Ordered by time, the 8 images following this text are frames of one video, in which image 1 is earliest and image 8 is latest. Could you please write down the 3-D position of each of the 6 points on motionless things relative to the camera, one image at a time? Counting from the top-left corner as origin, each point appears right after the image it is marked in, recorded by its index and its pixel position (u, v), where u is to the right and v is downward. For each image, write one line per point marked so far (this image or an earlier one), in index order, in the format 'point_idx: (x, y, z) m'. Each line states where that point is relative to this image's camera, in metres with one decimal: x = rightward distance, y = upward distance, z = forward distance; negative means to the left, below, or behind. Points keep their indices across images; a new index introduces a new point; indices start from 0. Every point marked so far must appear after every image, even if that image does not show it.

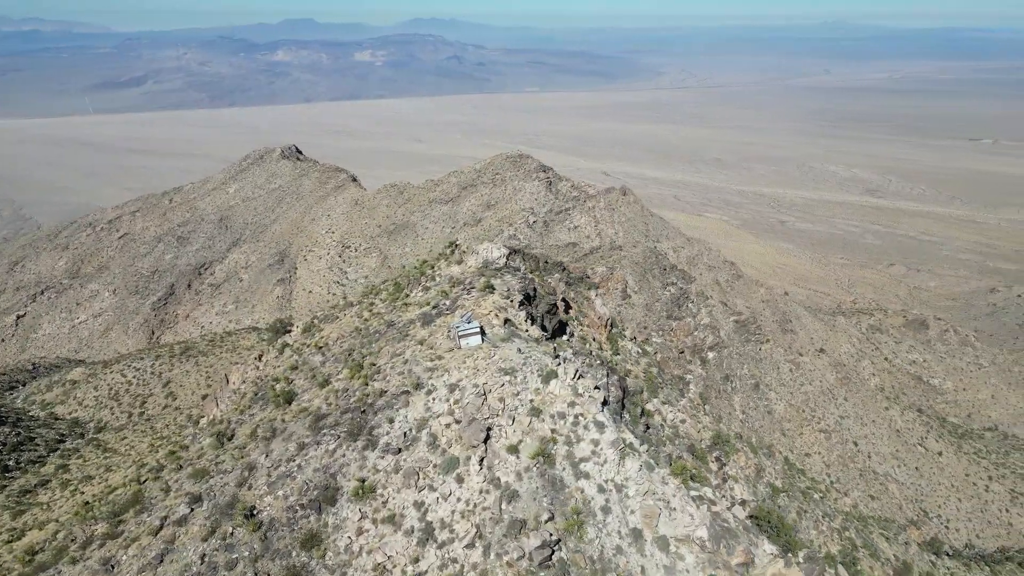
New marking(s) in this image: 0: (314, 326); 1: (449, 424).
0: (-5.2, -0.9, +18.8) m
1: (-0.7, -1.8, +9.4) m
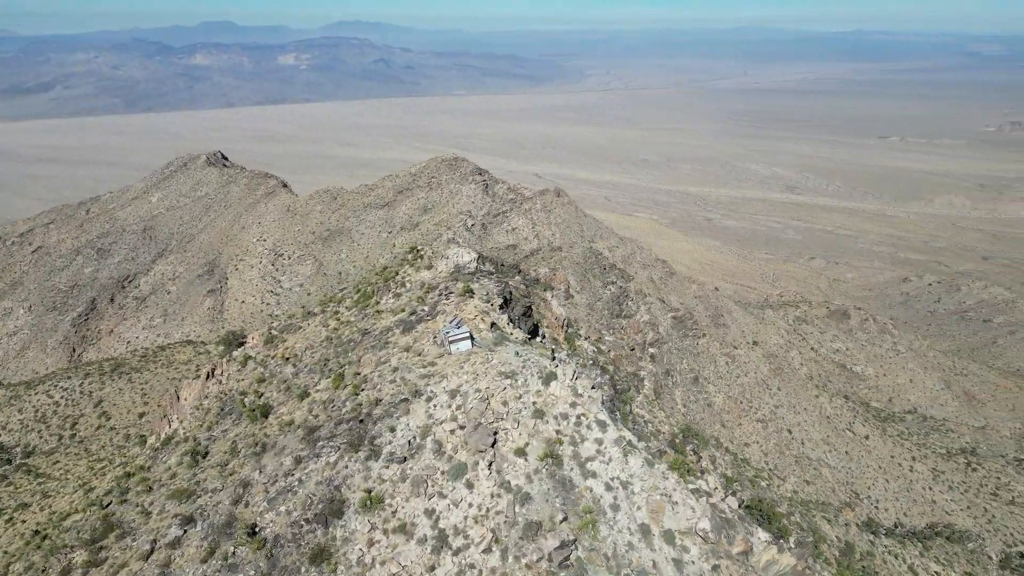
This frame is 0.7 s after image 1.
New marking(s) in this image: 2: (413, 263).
0: (-6.0, -1.2, +18.3) m
1: (-0.7, -1.8, +9.3) m
2: (-2.5, +0.7, +18.6) m
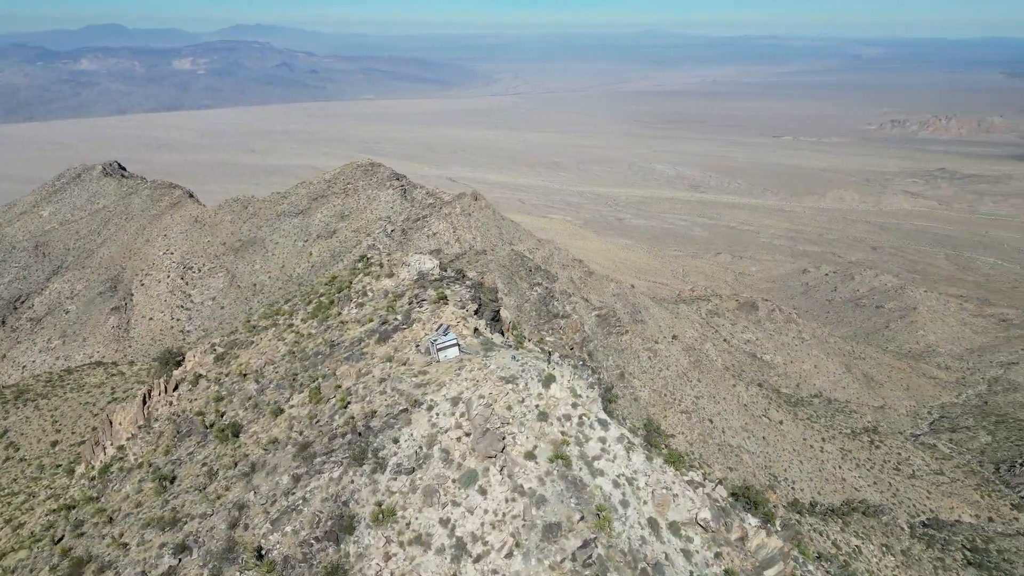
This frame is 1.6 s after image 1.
0: (-7.0, -1.5, +17.7) m
1: (-0.7, -1.9, +9.3) m
2: (-3.6, +0.5, +18.3) m
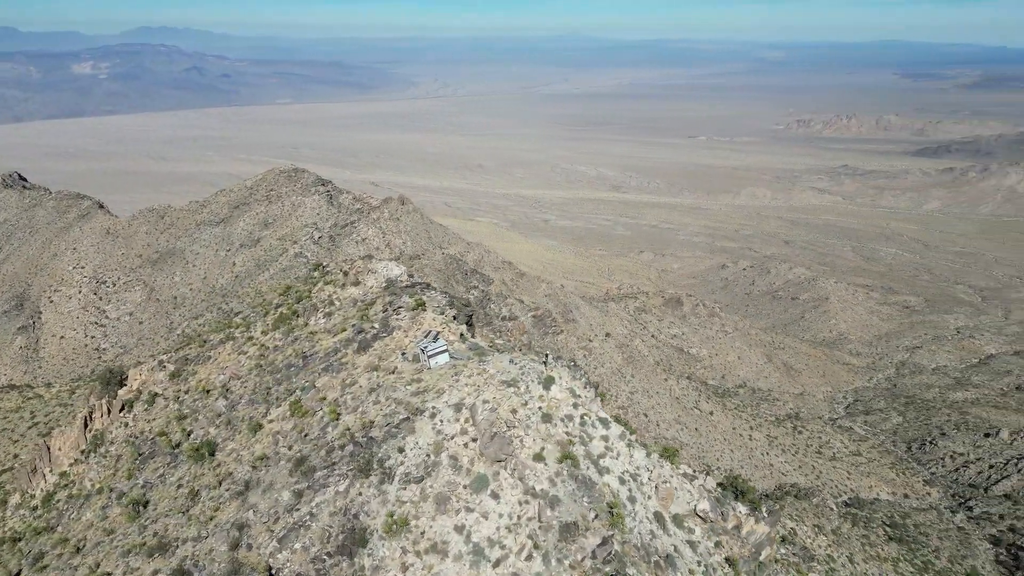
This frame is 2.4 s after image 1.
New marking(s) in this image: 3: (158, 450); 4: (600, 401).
0: (-7.7, -1.9, +17.0) m
1: (-0.7, -2.0, +9.3) m
2: (-4.5, +0.3, +18.0) m
3: (-6.8, -3.1, +13.9) m
4: (+1.2, -1.7, +10.2) m
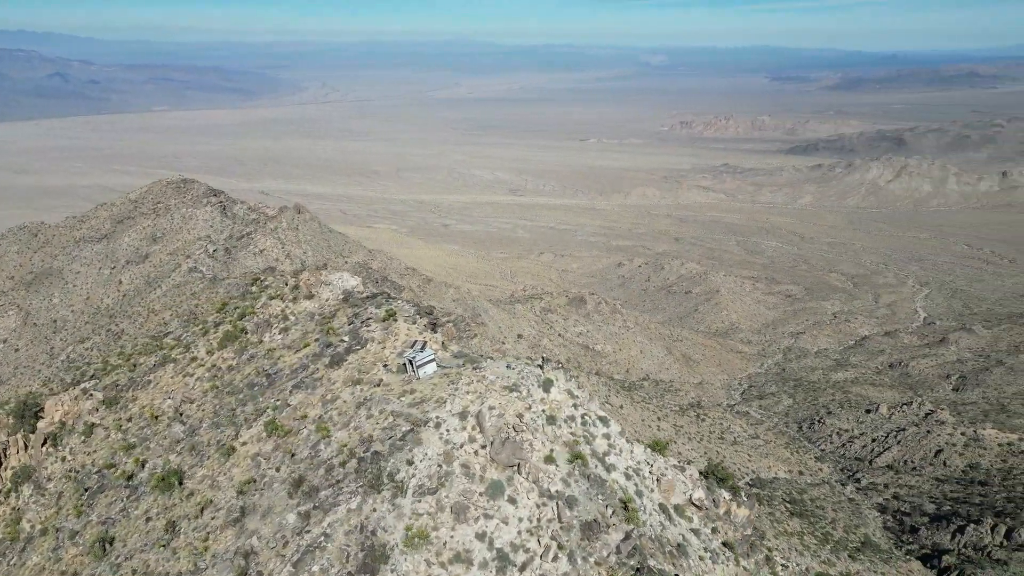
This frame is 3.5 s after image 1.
0: (-8.6, -2.3, +16.0) m
1: (-0.6, -2.1, +9.3) m
2: (-5.7, -0.1, +17.4) m
3: (-7.2, -3.5, +13.1) m
4: (+1.1, -1.7, +10.5) m
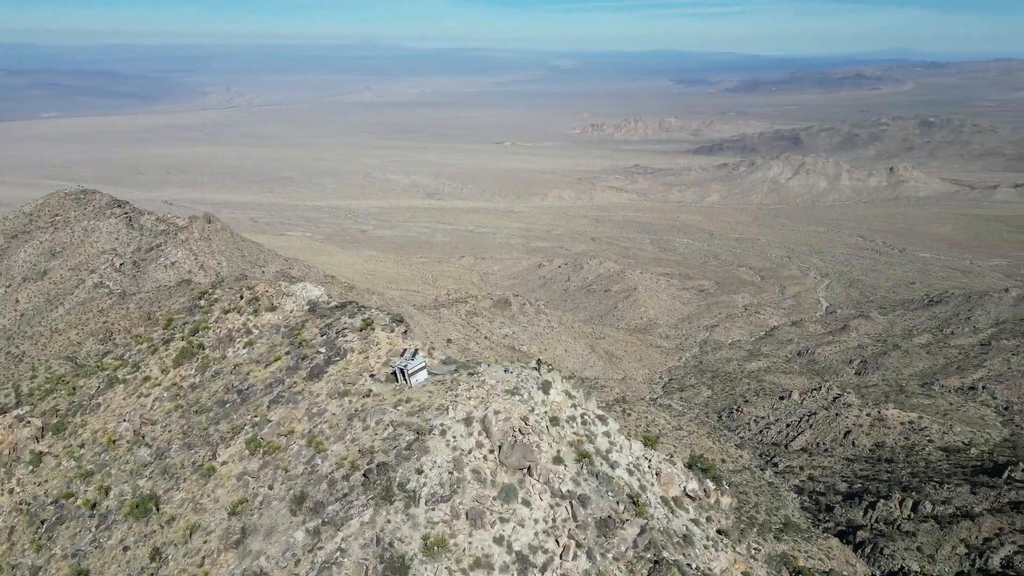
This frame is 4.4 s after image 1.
0: (-9.2, -2.7, +15.1) m
1: (-0.6, -2.2, +9.3) m
2: (-6.5, -0.4, +16.8) m
3: (-7.5, -3.8, +12.3) m
4: (+1.0, -1.7, +10.6) m
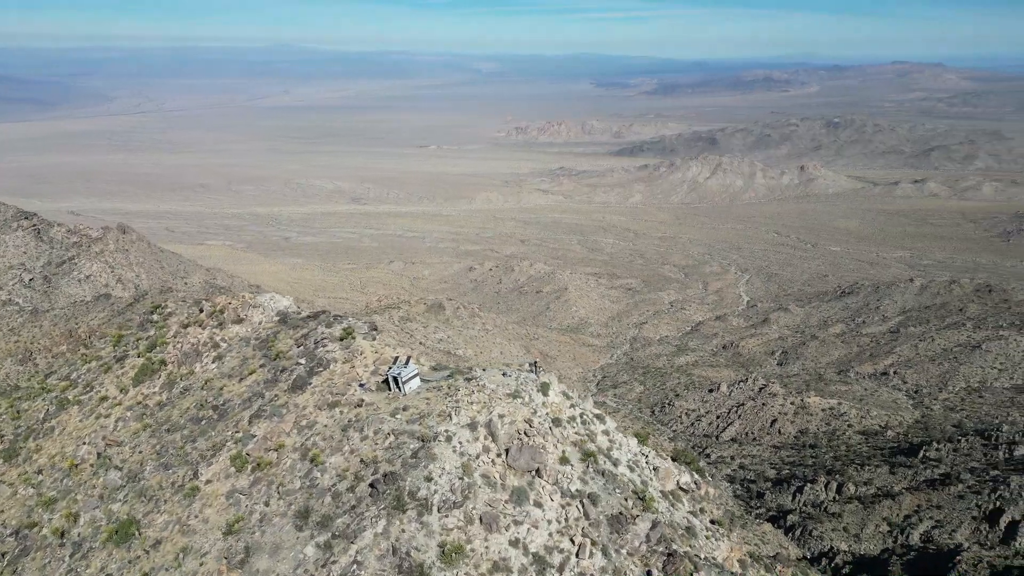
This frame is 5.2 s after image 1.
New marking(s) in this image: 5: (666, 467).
0: (-9.7, -3.1, +14.3) m
1: (-0.5, -2.2, +9.3) m
2: (-7.2, -0.7, +16.2) m
3: (-7.7, -4.1, +11.7) m
4: (+0.9, -1.7, +10.8) m
5: (+2.2, -2.7, +10.8) m
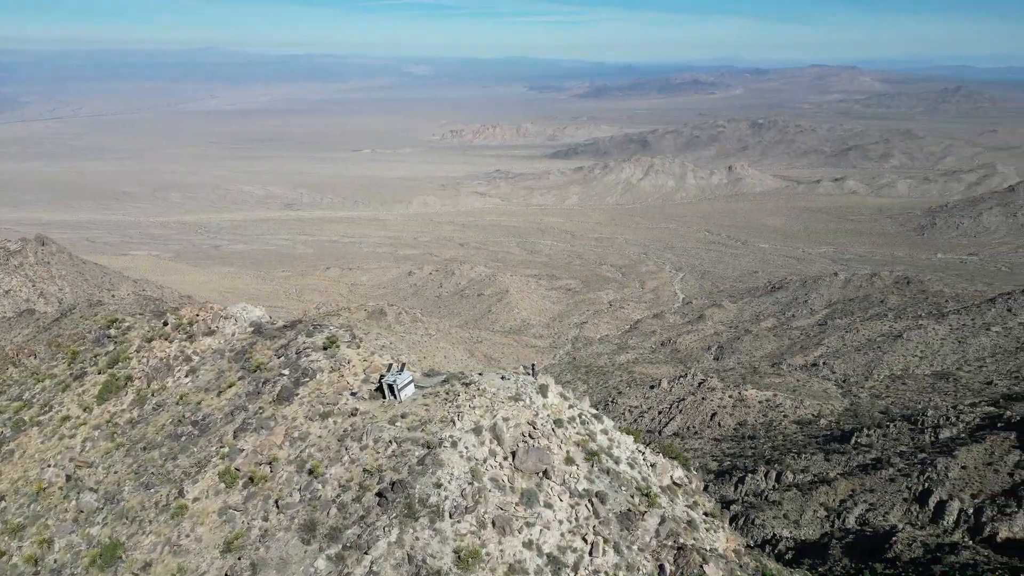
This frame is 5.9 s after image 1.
0: (-10.0, -3.4, +13.5) m
1: (-0.5, -2.3, +9.3) m
2: (-7.8, -0.9, +15.6) m
3: (-7.7, -4.4, +11.1) m
4: (+0.8, -1.8, +10.9) m
5: (+2.1, -2.7, +11.0) m
